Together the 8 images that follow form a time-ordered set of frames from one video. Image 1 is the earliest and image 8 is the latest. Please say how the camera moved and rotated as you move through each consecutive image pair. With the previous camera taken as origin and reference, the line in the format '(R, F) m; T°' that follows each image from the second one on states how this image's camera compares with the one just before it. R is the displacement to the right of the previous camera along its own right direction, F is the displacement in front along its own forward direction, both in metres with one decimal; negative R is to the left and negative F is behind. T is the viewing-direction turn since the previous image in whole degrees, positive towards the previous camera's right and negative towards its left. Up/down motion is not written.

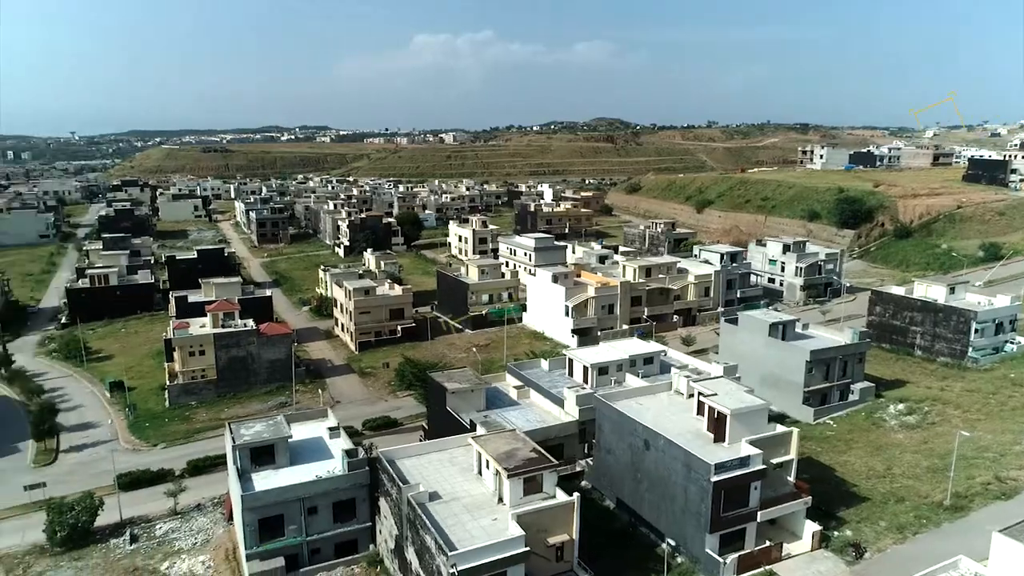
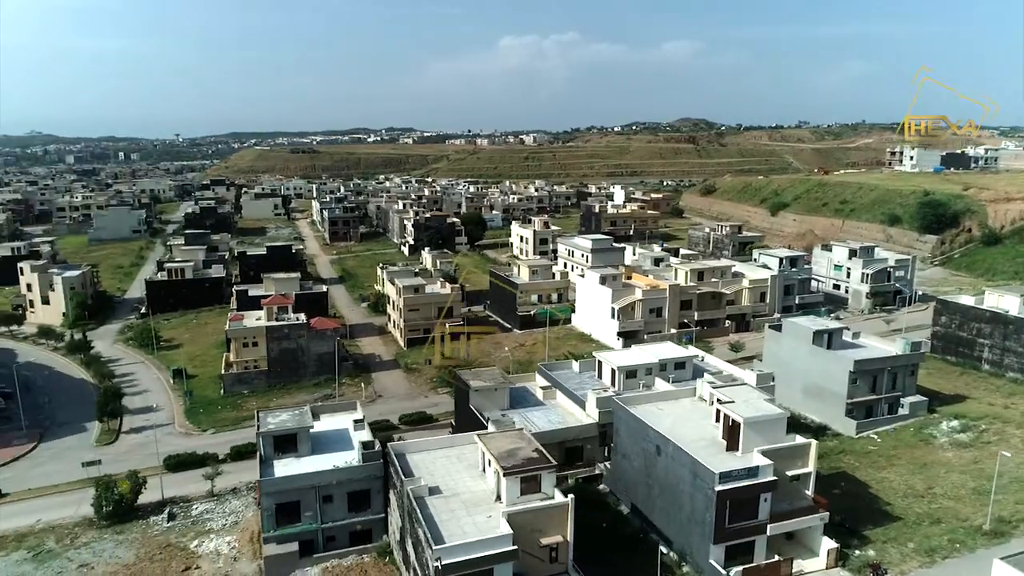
(+2.1, 0.0) m; -6°
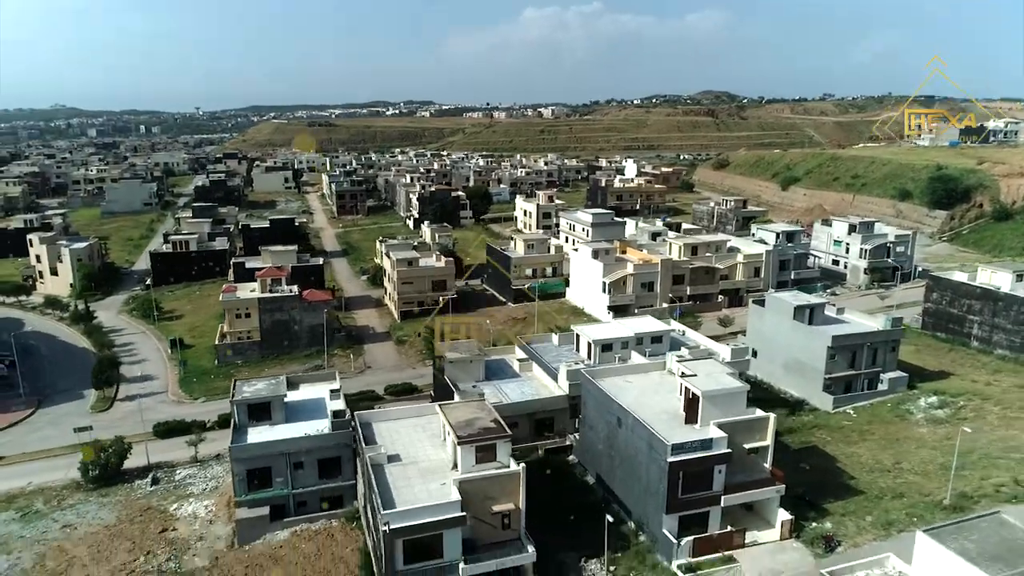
(+1.7, -0.2) m; -2°
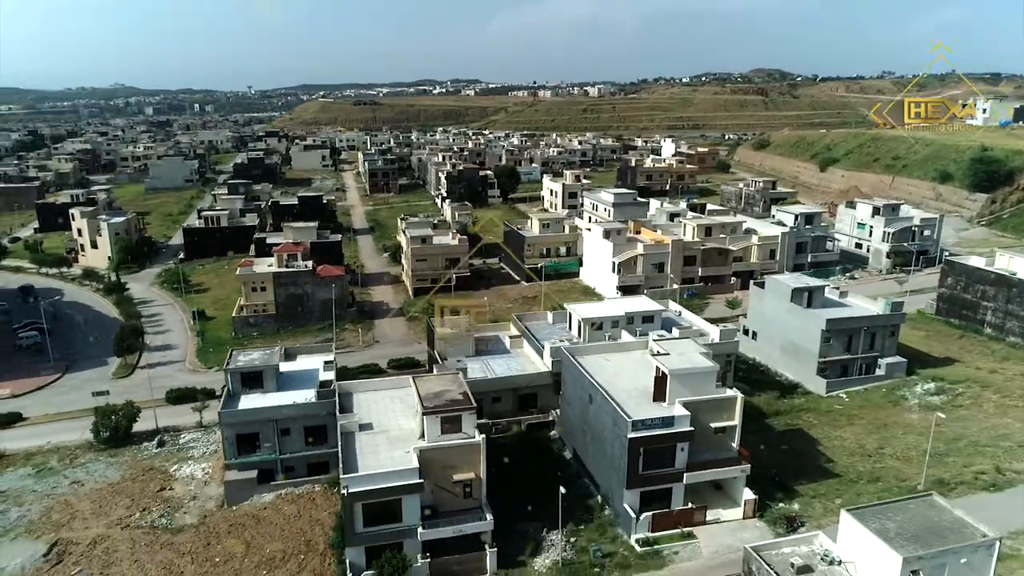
(+2.2, -0.4) m; -4°
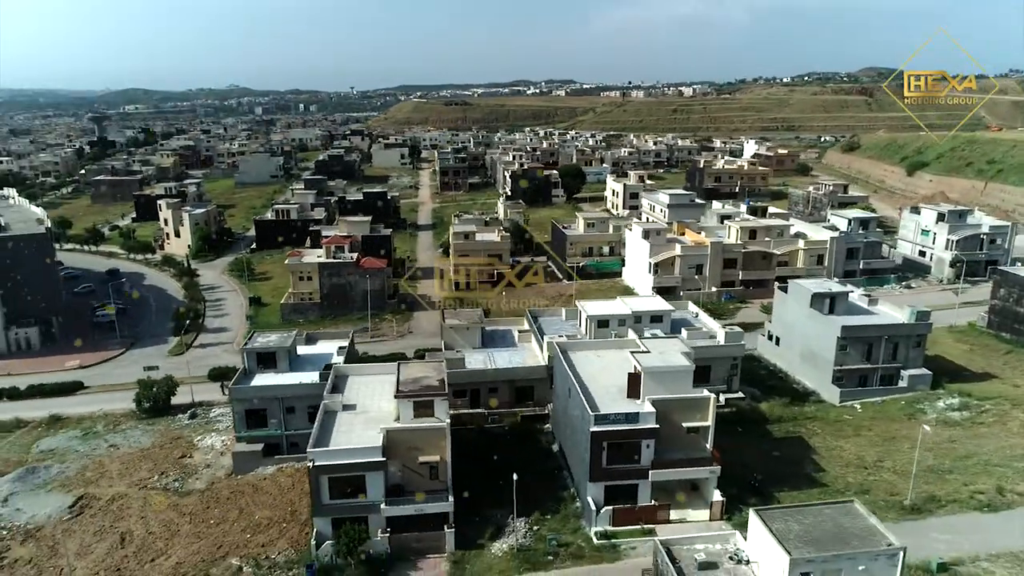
(+3.4, -0.4) m; -7°
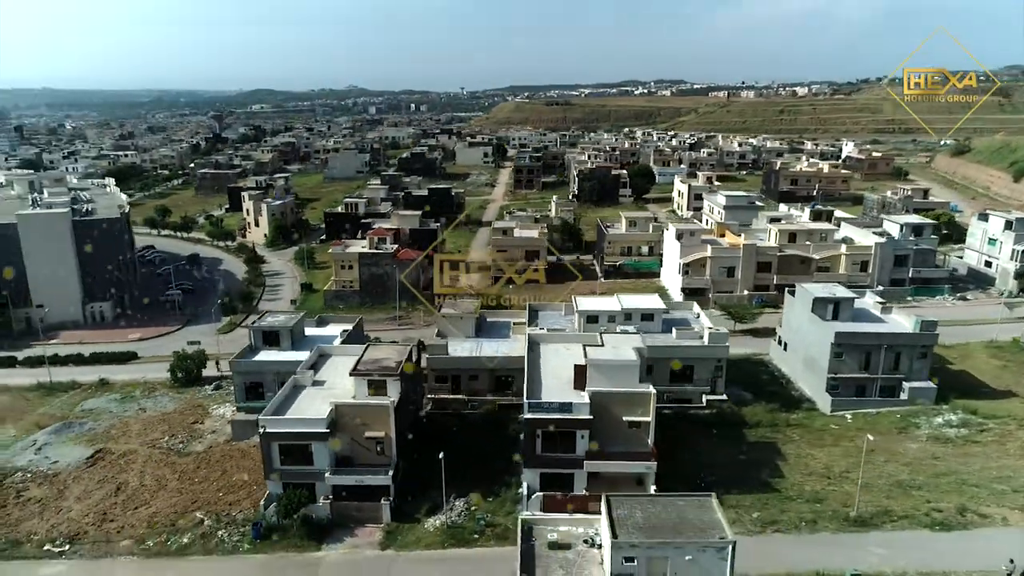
(+4.7, -0.4) m; -8°
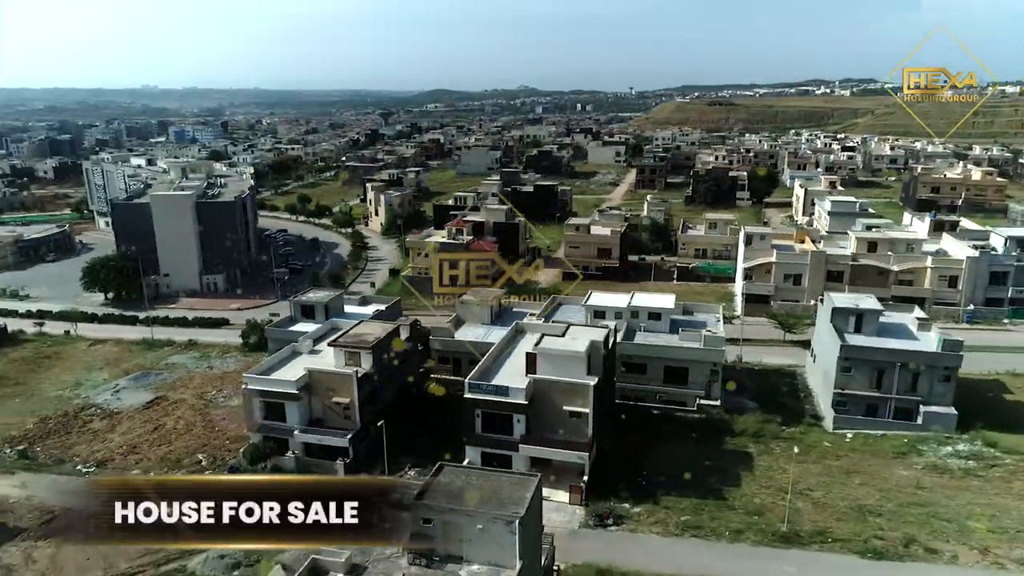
(+6.4, -0.2) m; -13°
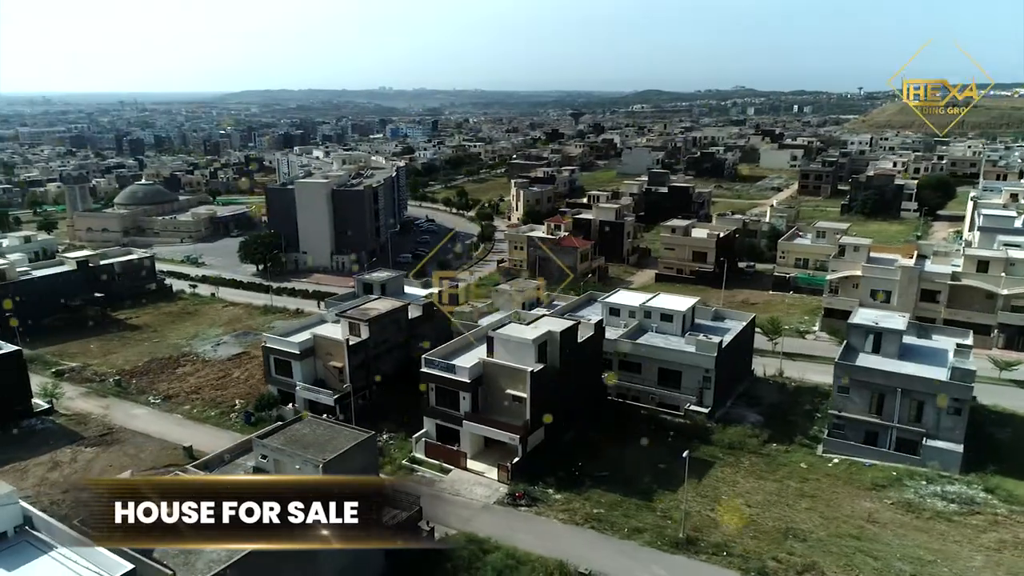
(+7.6, -0.1) m; -16°
